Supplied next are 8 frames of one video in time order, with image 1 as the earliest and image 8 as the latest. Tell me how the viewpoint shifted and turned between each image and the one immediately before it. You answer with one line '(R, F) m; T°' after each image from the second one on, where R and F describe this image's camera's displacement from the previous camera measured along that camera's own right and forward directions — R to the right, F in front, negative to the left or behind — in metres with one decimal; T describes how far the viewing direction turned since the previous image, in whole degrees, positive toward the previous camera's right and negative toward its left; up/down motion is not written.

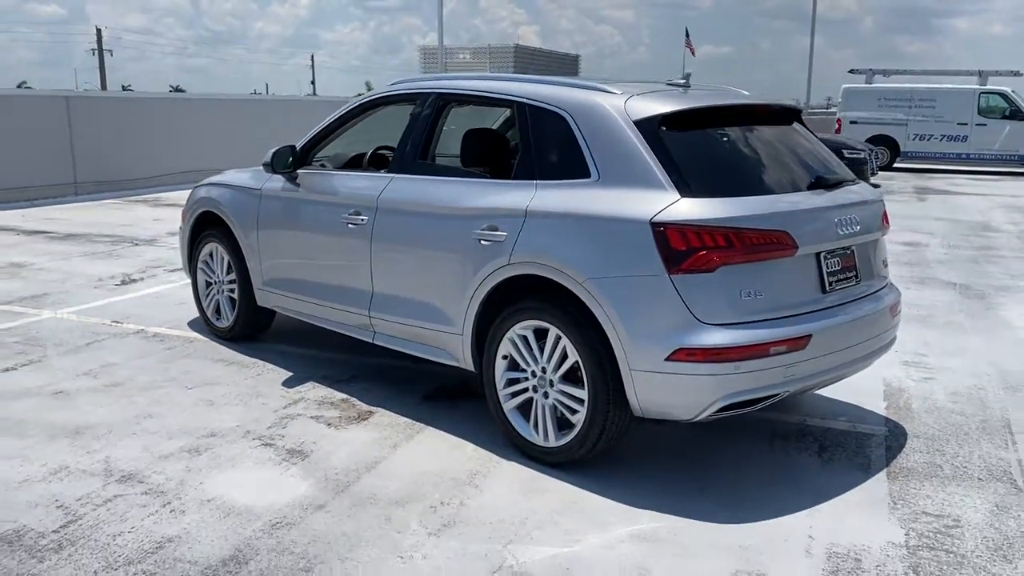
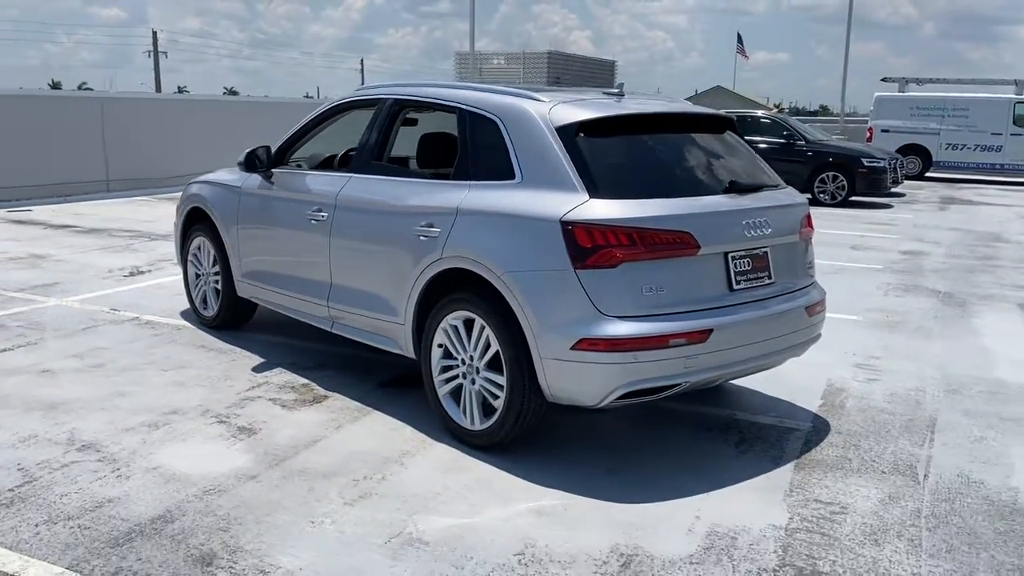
(+0.6, -0.3) m; -3°
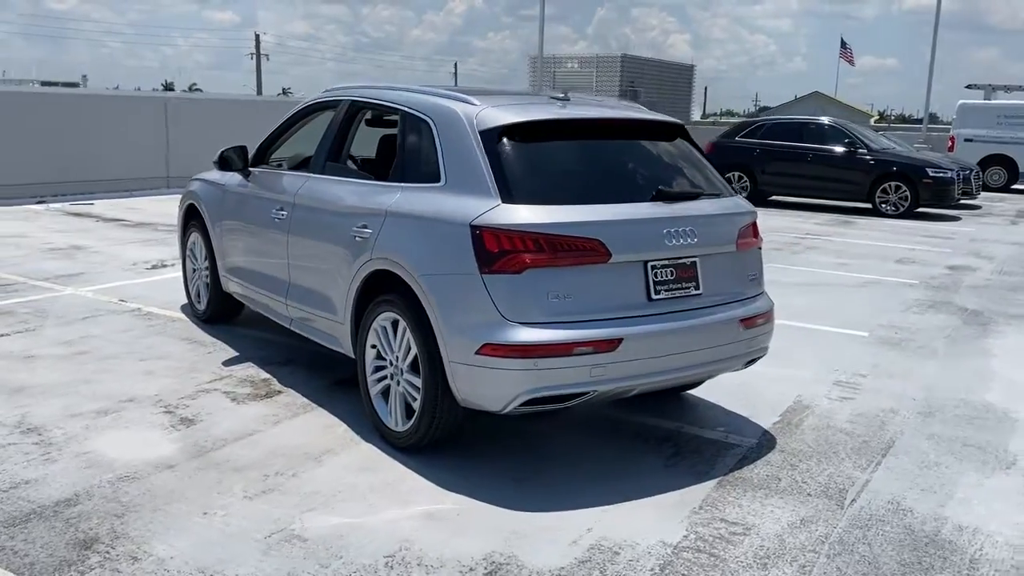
(+0.8, +0.1) m; -6°
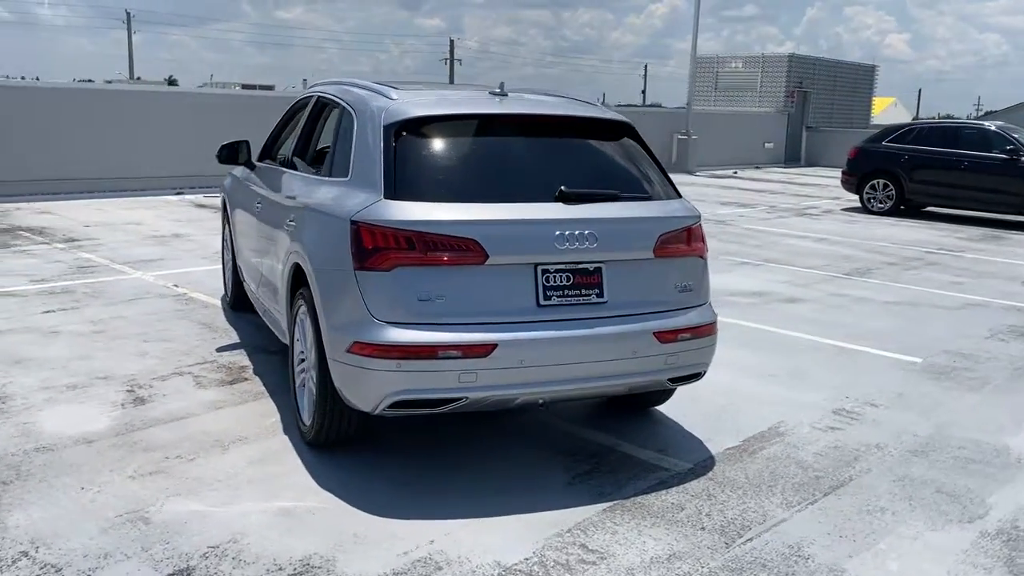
(+1.4, +0.3) m; -12°
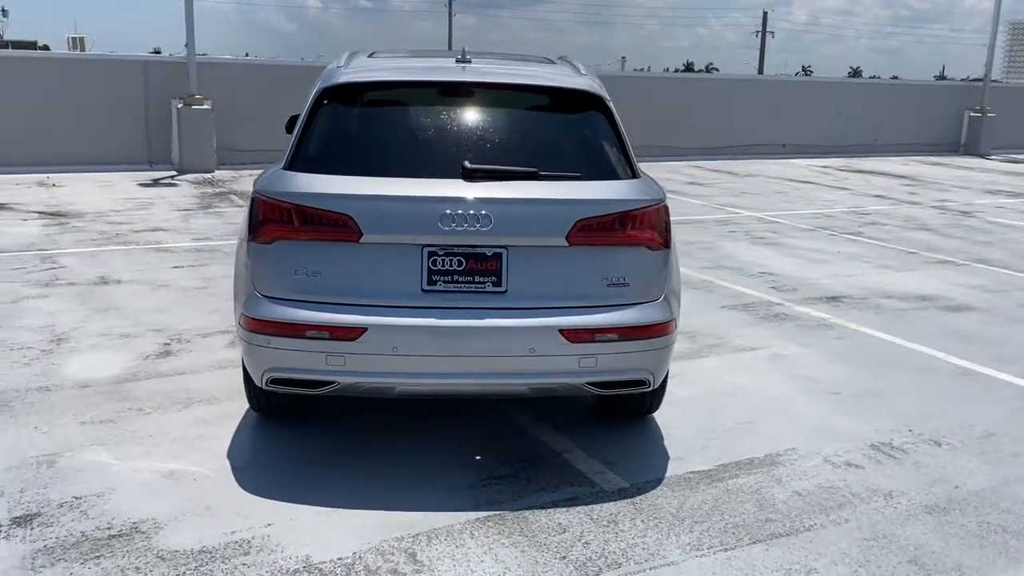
(+1.7, +0.6) m; -19°
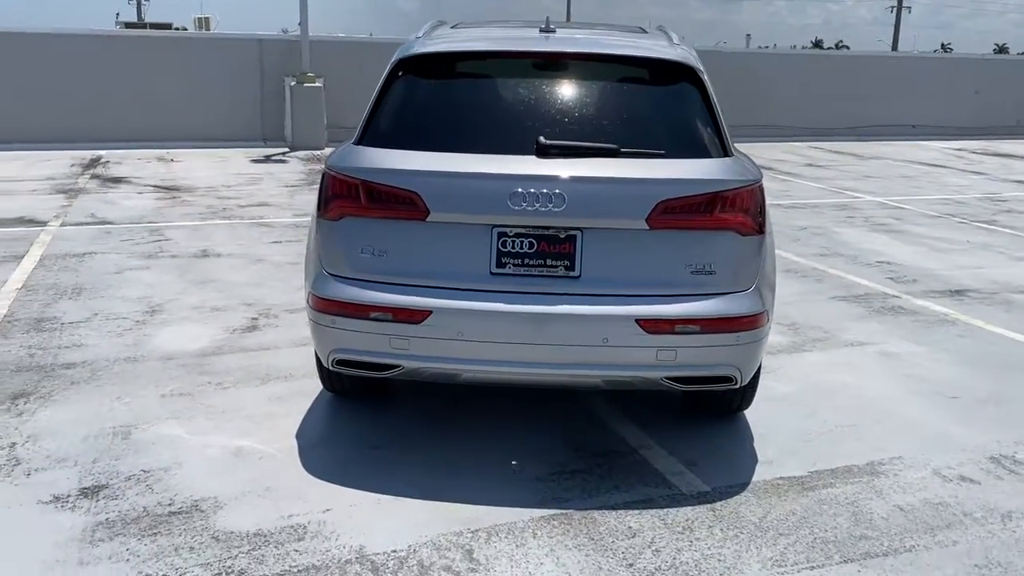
(+0.2, +0.2) m; -7°
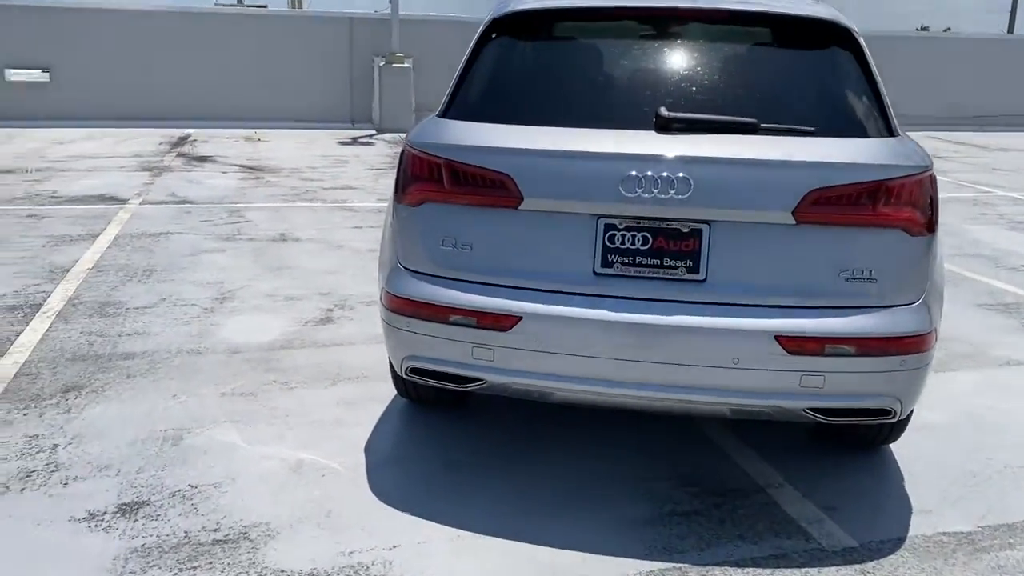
(-0.1, +0.6) m; -5°
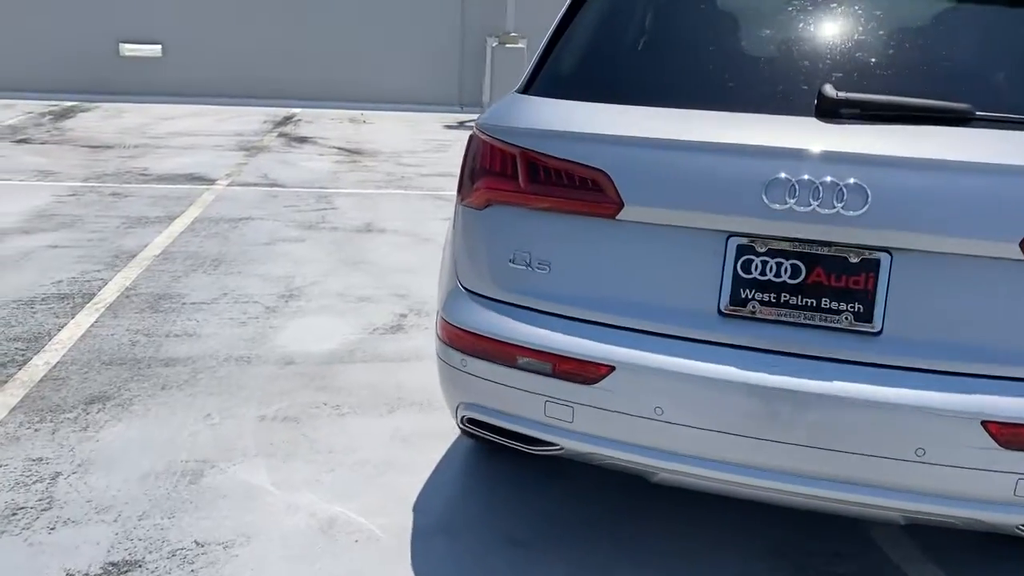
(0.0, +0.8) m; -7°
